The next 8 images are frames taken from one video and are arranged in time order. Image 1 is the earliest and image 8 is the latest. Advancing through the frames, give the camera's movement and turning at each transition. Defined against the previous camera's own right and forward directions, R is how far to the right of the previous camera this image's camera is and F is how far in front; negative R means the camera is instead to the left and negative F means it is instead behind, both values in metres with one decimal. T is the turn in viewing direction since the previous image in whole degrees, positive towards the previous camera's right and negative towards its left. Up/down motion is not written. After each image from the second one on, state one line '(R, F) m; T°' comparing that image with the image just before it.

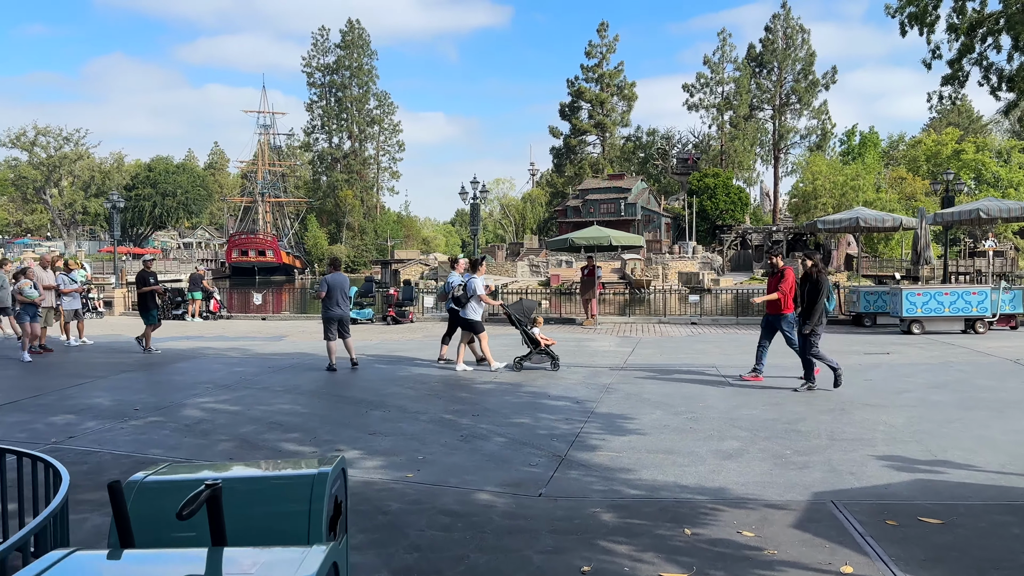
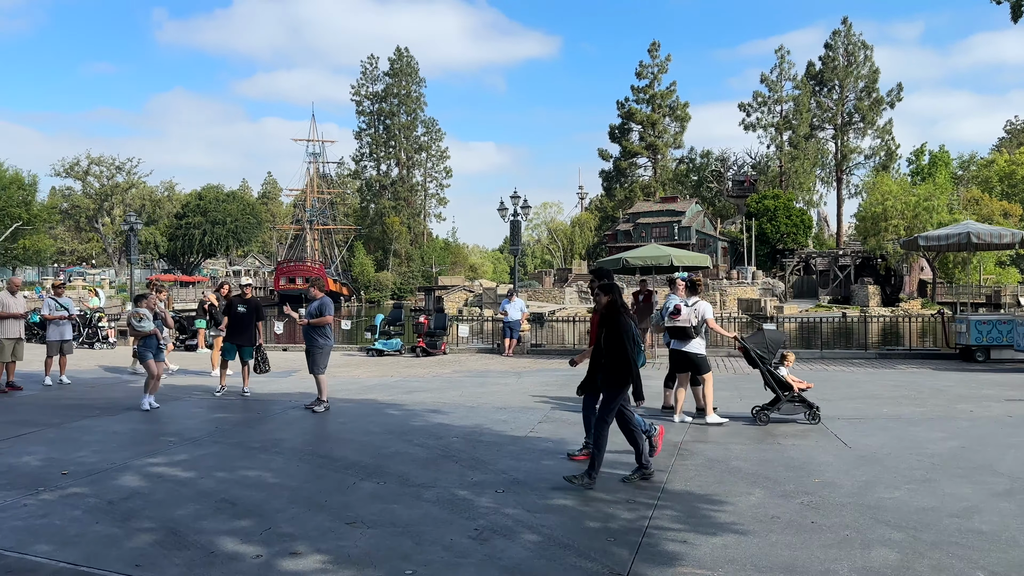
(+0.1, +2.1) m; -3°
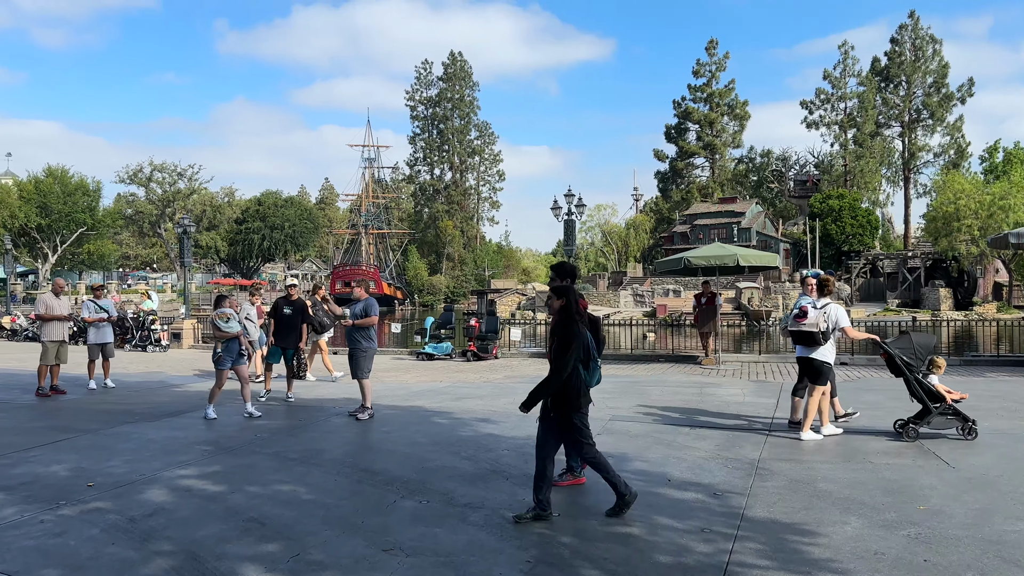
(0.0, +0.6) m; -4°
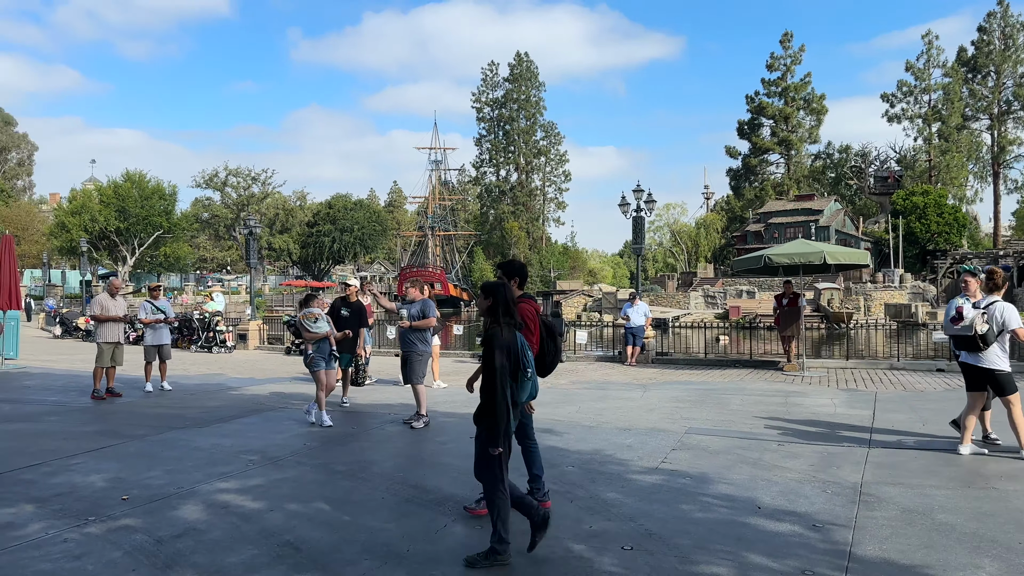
(0.0, +0.6) m; -5°
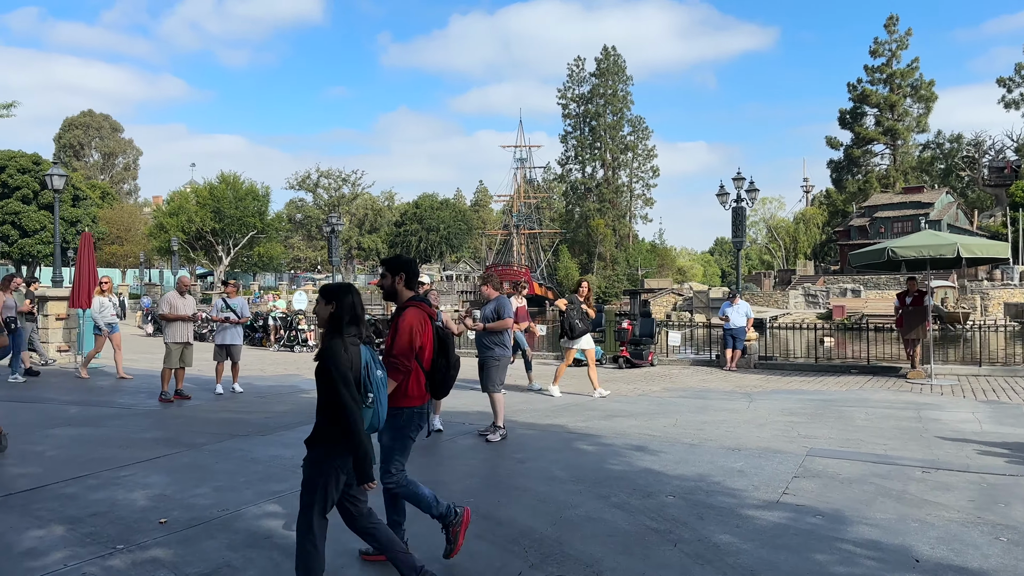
(0.0, +0.9) m; -6°
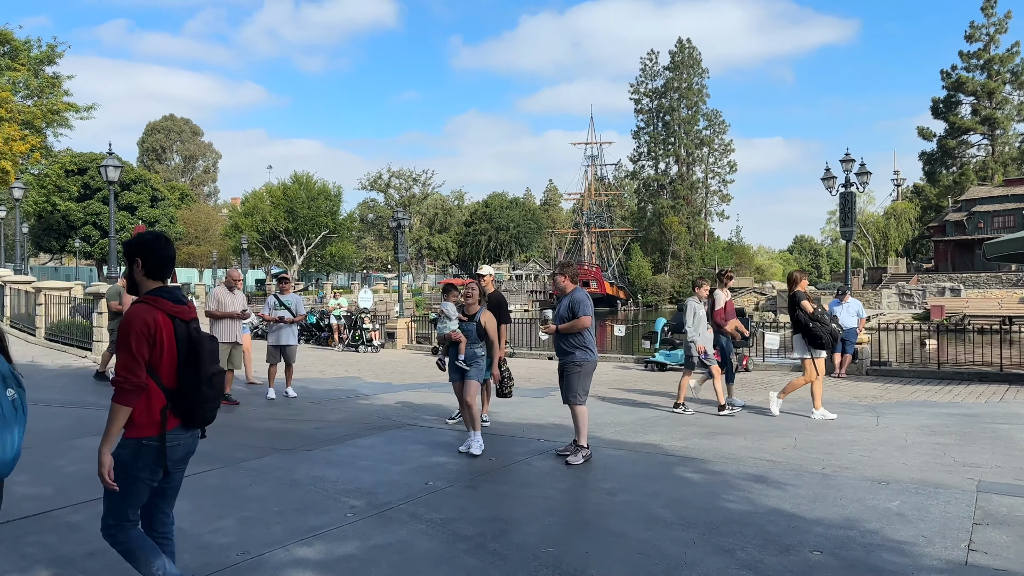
(-0.1, +1.2) m; -5°
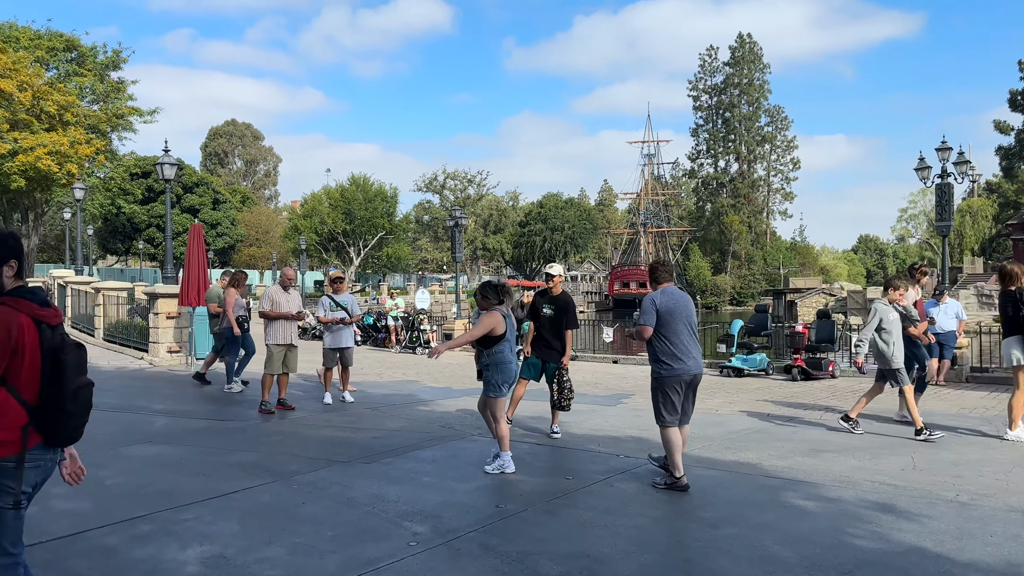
(-0.2, +0.6) m; -4°
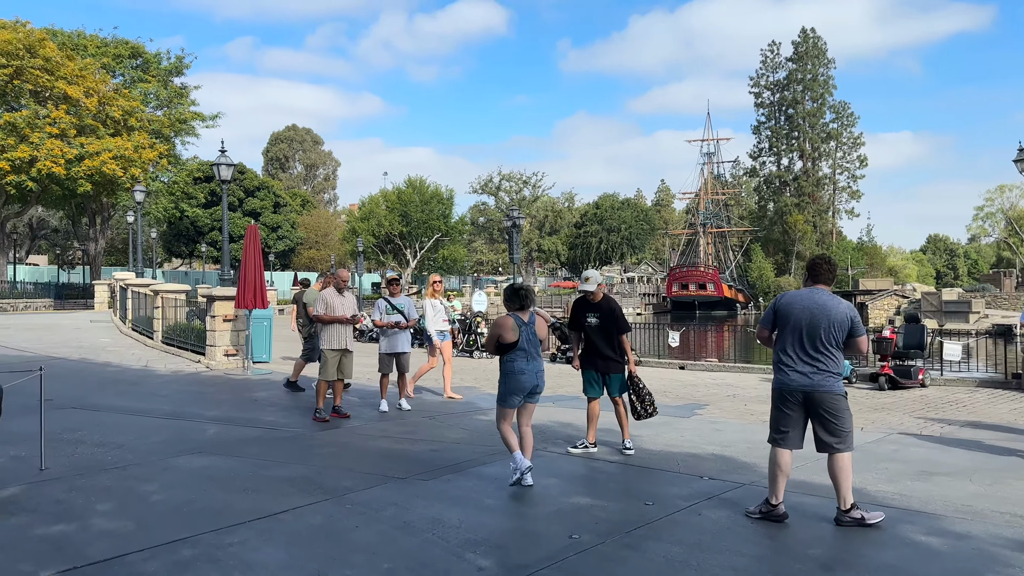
(-0.1, +0.5) m; -4°
